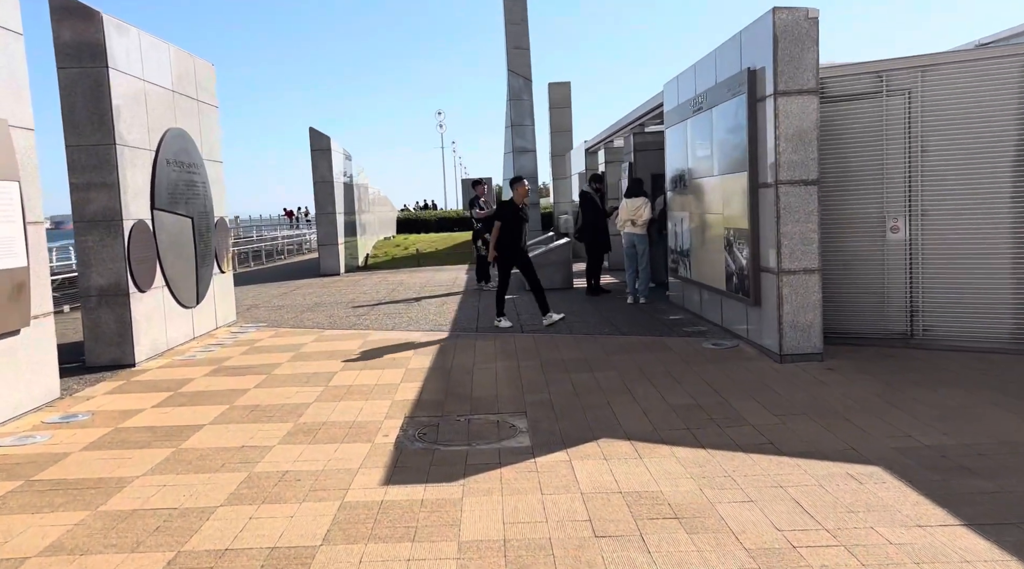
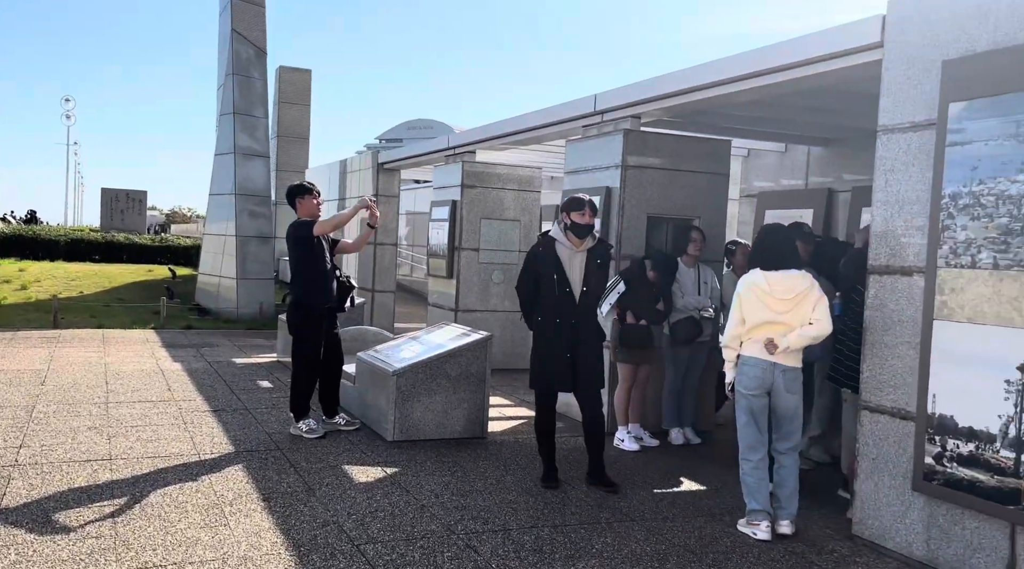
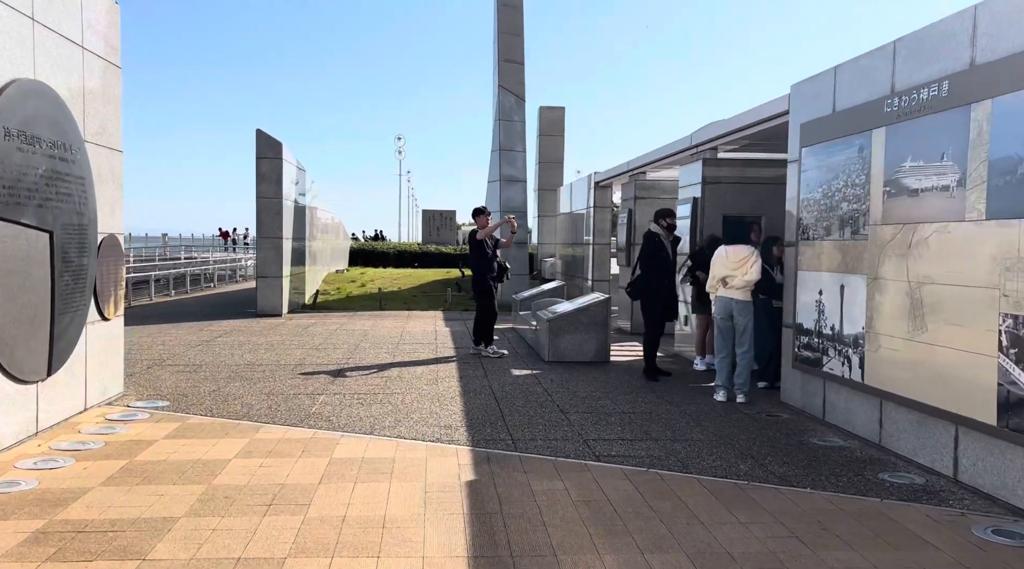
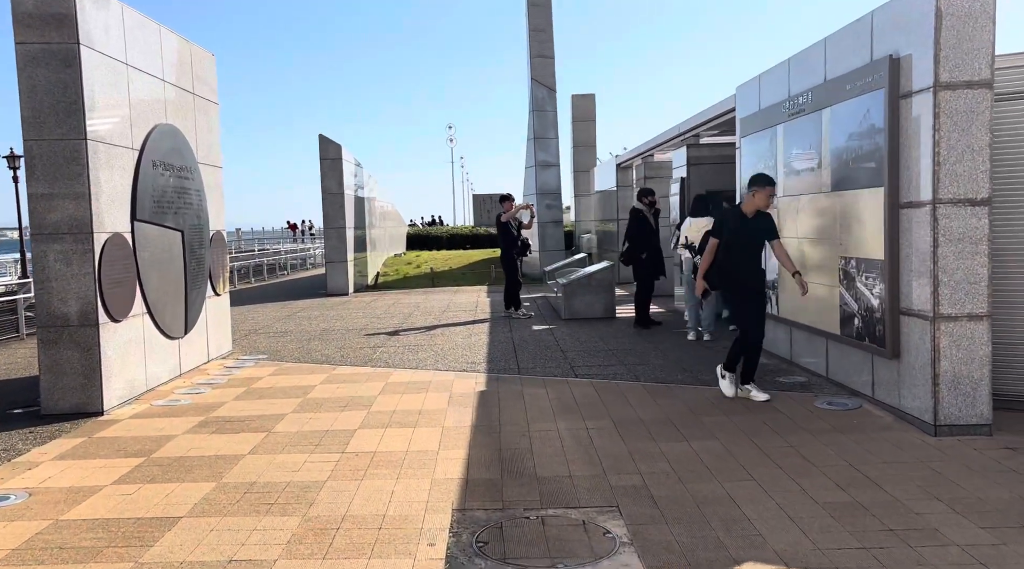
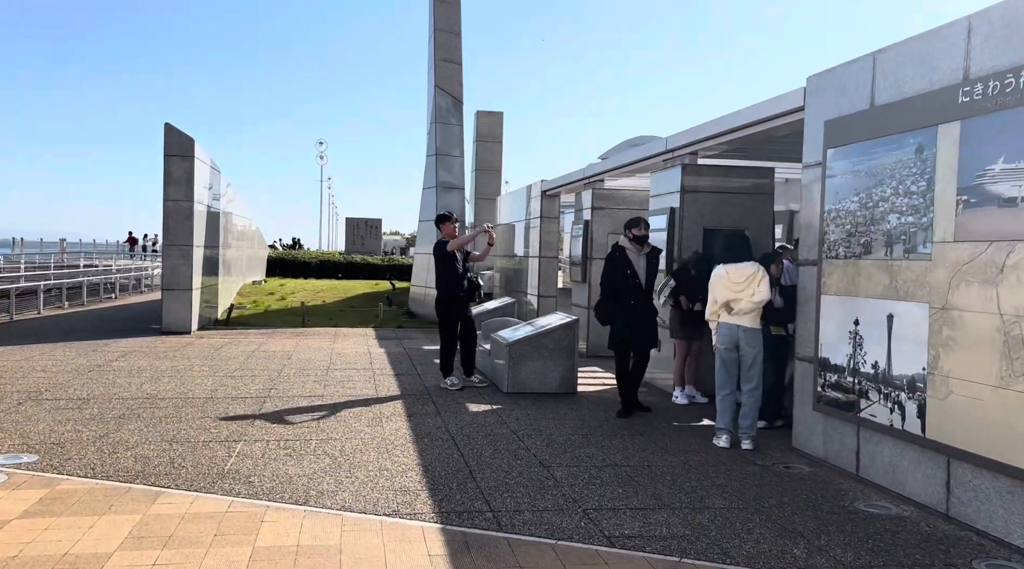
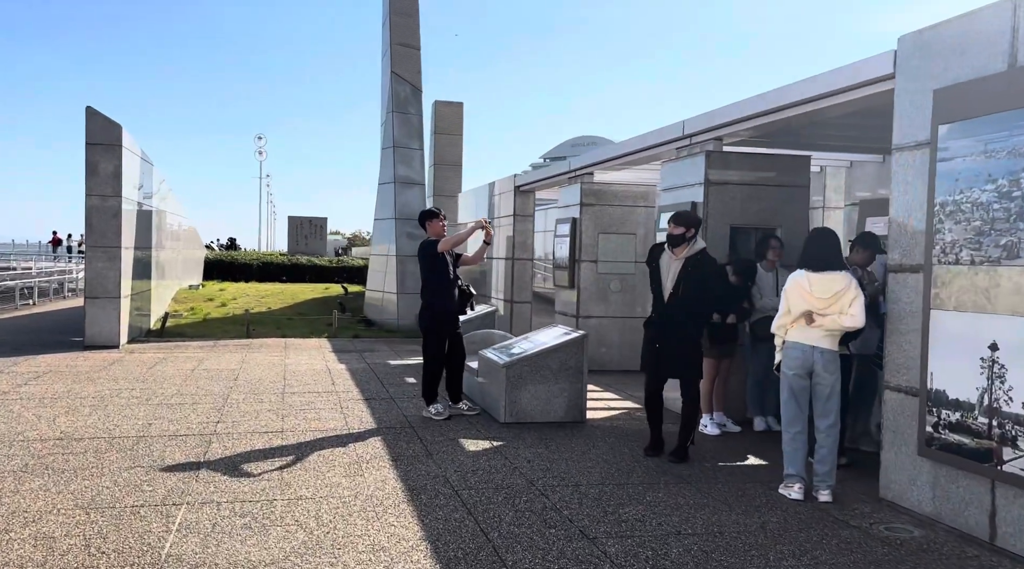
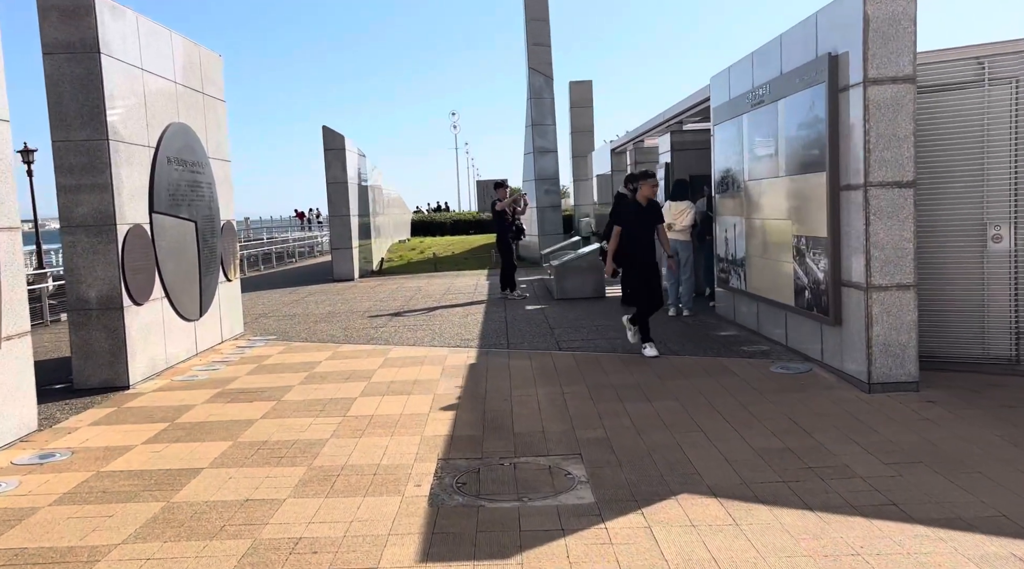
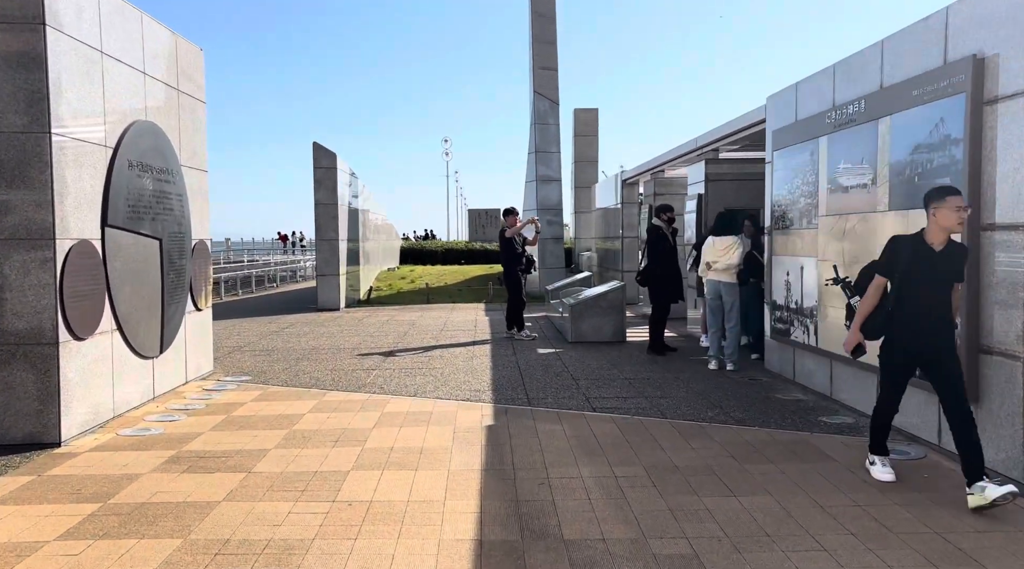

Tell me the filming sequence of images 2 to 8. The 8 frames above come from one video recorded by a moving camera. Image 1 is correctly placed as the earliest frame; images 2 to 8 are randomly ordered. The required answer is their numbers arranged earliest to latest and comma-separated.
7, 4, 8, 3, 5, 6, 2
